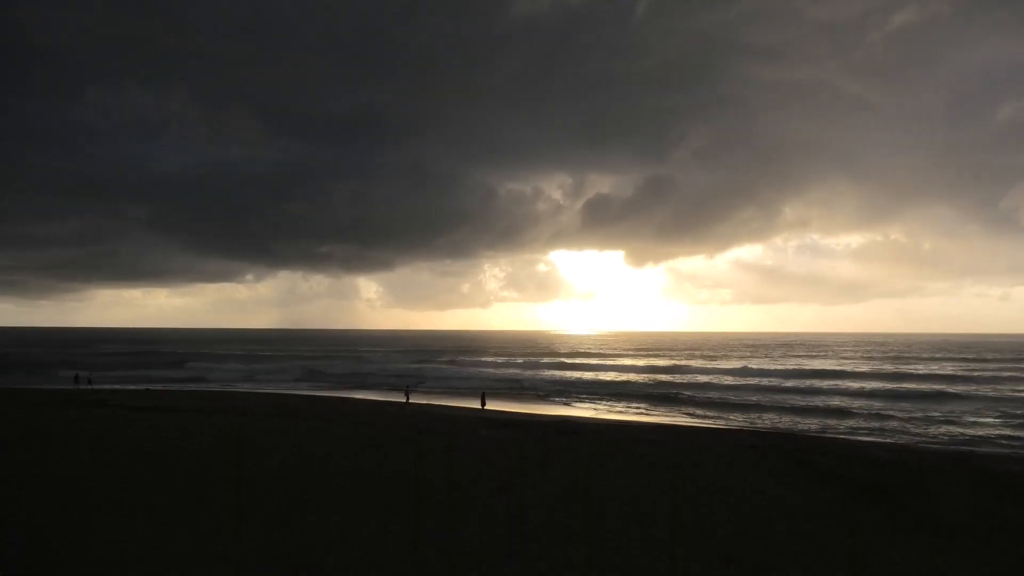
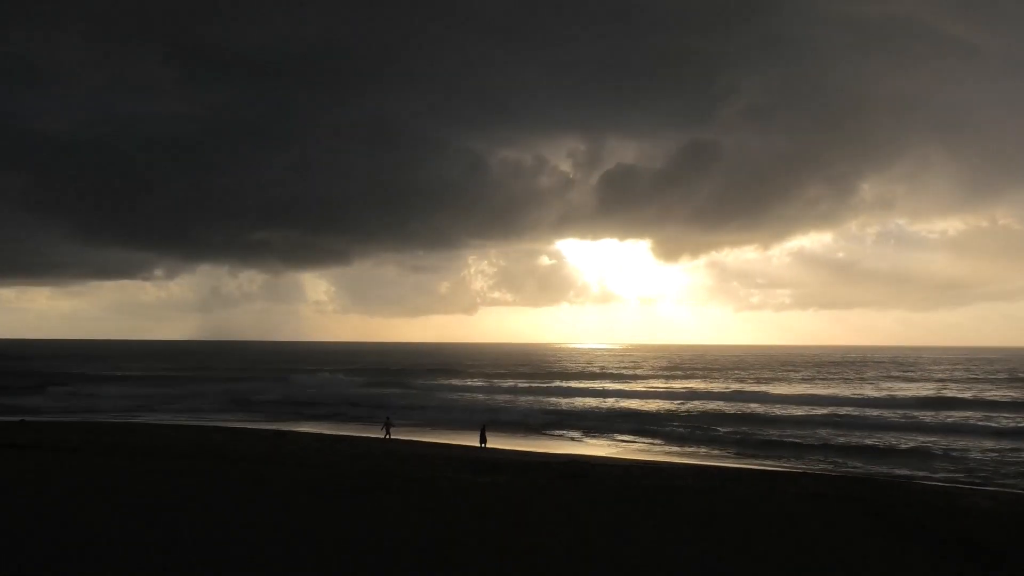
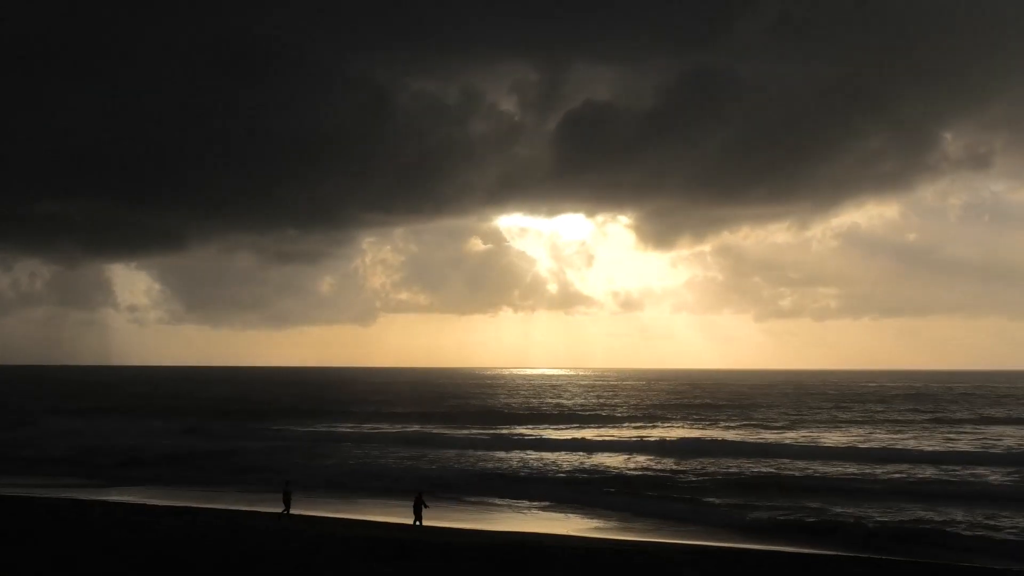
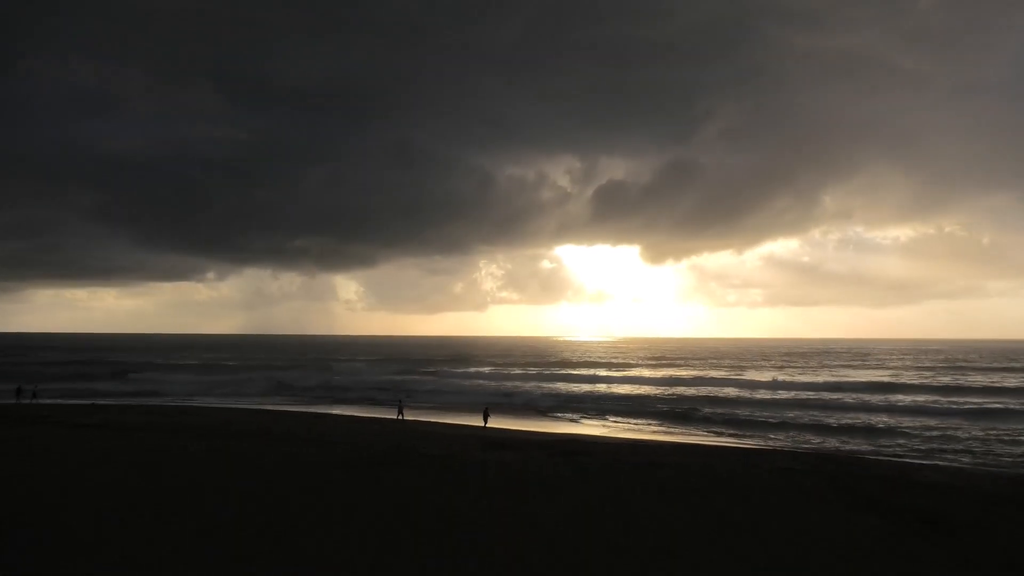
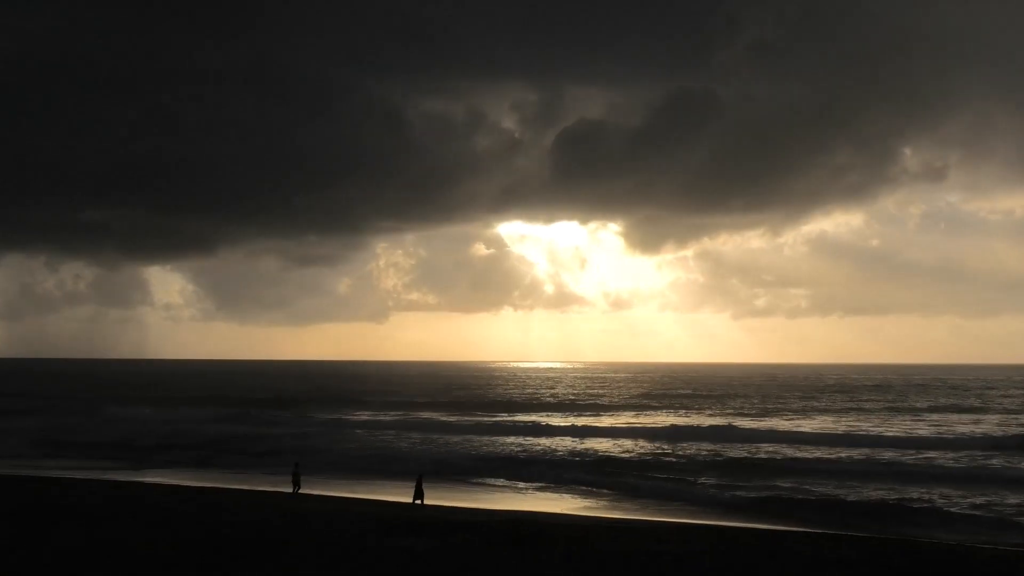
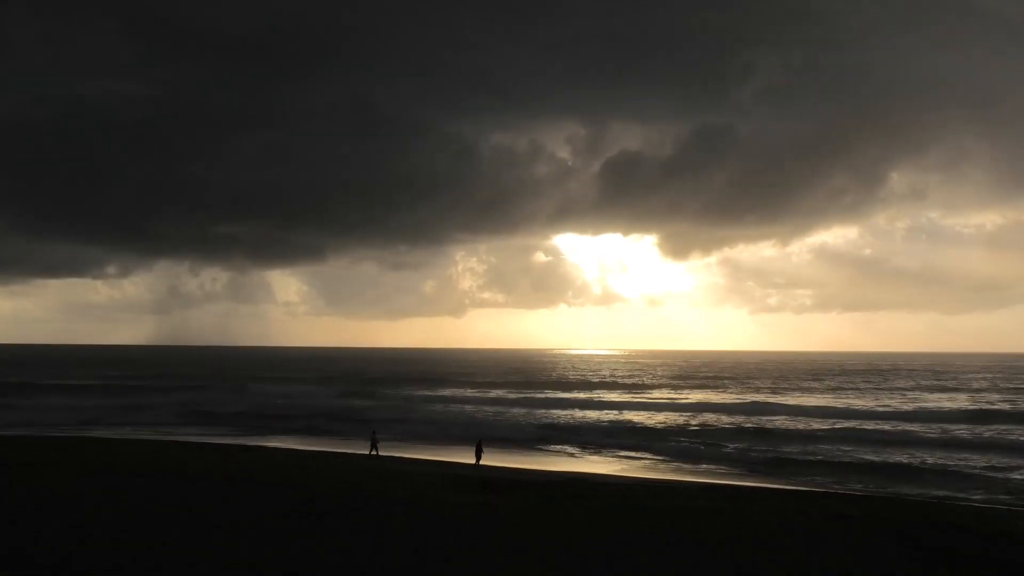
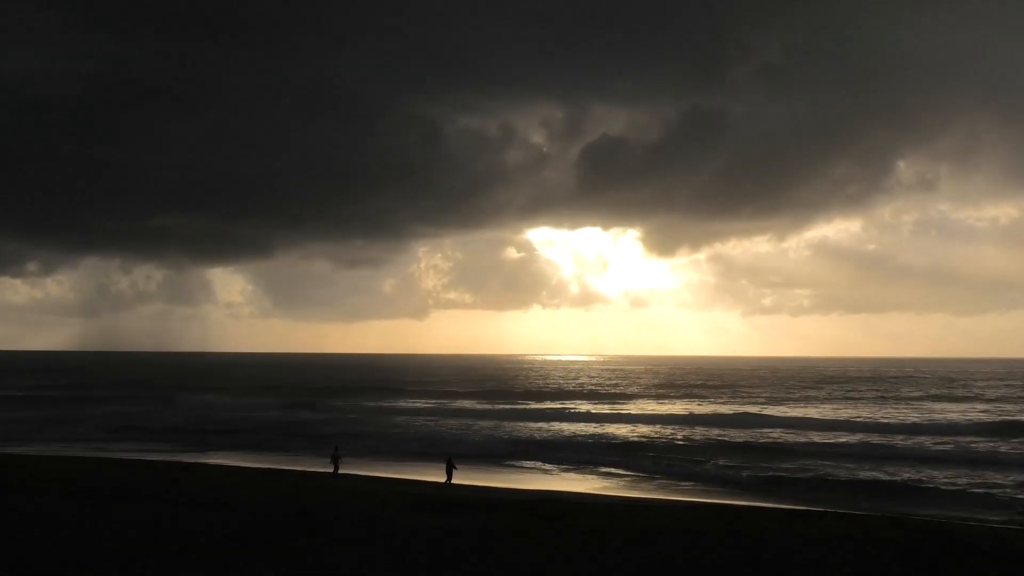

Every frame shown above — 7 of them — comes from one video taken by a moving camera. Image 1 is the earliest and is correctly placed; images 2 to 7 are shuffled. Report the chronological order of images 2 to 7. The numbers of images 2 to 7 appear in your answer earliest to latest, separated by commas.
4, 2, 6, 7, 5, 3
